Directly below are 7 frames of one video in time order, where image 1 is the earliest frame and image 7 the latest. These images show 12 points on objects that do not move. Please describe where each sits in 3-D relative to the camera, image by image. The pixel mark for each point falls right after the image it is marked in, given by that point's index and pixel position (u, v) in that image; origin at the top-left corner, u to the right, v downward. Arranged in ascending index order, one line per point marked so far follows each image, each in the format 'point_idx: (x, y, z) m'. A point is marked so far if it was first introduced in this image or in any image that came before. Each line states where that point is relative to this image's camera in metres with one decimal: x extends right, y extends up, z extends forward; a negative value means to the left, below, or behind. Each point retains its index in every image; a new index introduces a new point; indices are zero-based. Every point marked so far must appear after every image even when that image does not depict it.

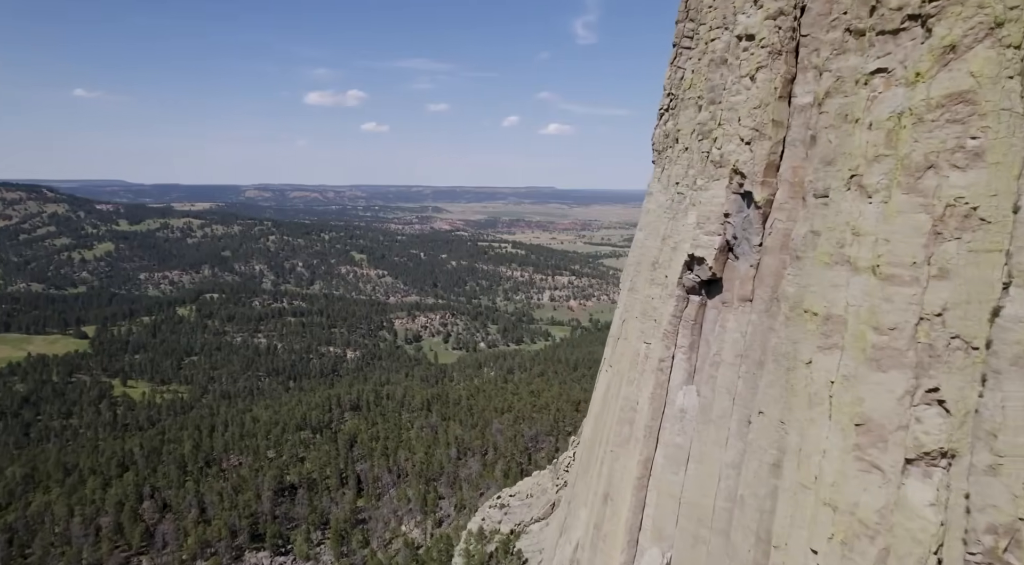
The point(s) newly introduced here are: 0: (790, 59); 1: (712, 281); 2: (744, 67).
0: (+3.9, +3.2, +9.9) m
1: (+3.2, 0.0, +11.0) m
2: (+3.5, +3.3, +10.7) m
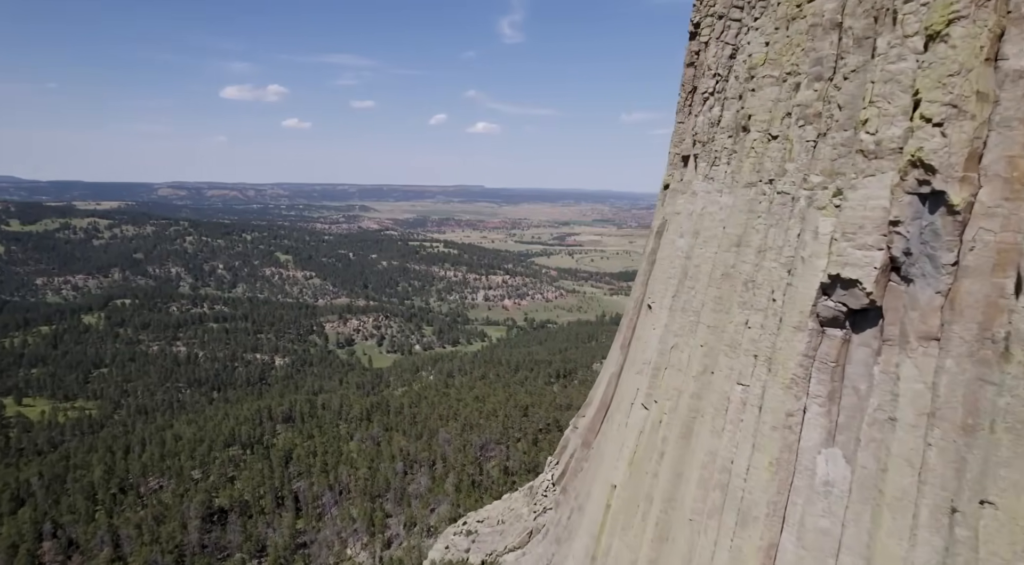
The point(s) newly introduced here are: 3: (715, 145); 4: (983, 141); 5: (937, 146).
0: (+5.0, +2.8, +7.2) m
1: (+4.2, -0.3, +8.3) m
2: (+4.5, +2.9, +7.9) m
3: (+4.3, +2.9, +14.5) m
4: (+4.8, +1.5, +7.2) m
5: (+4.5, +1.4, +7.4) m
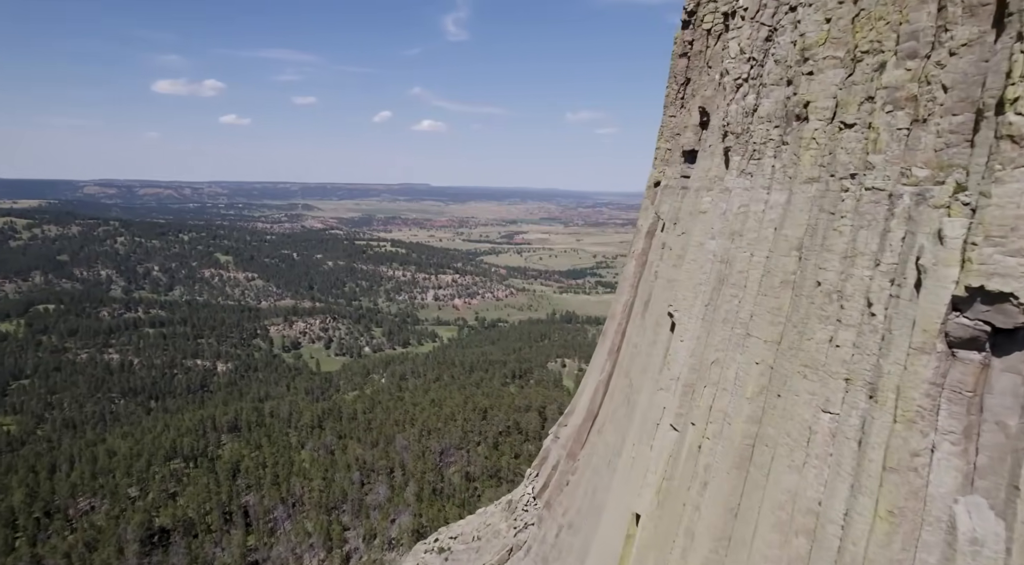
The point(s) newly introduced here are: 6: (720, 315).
0: (+5.8, +2.7, +5.8) m
1: (+4.9, -0.5, +6.8) m
2: (+5.3, +2.8, +6.5) m
3: (+4.6, +2.8, +13.1) m
4: (+5.6, +1.3, +5.8) m
5: (+5.3, +1.3, +6.0) m
6: (+3.7, -0.6, +12.6) m
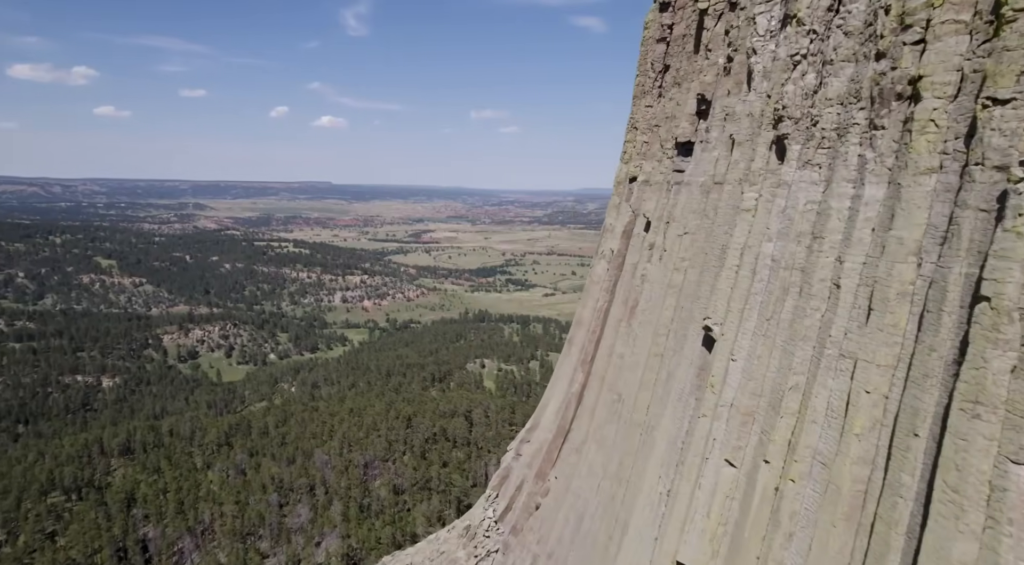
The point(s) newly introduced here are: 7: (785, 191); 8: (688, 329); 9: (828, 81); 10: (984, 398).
0: (+7.1, +2.6, +4.2) m
1: (+6.2, -0.6, +5.1) m
2: (+6.5, +2.7, +4.8) m
3: (+5.0, +2.6, +11.2) m
4: (+7.0, +1.2, +4.1) m
5: (+6.7, +1.2, +4.3) m
6: (+4.3, -0.7, +10.6) m
7: (+4.6, +1.5, +11.8) m
8: (+3.9, -1.0, +15.0) m
9: (+4.9, +3.2, +10.9) m
10: (+5.0, -1.2, +7.3) m
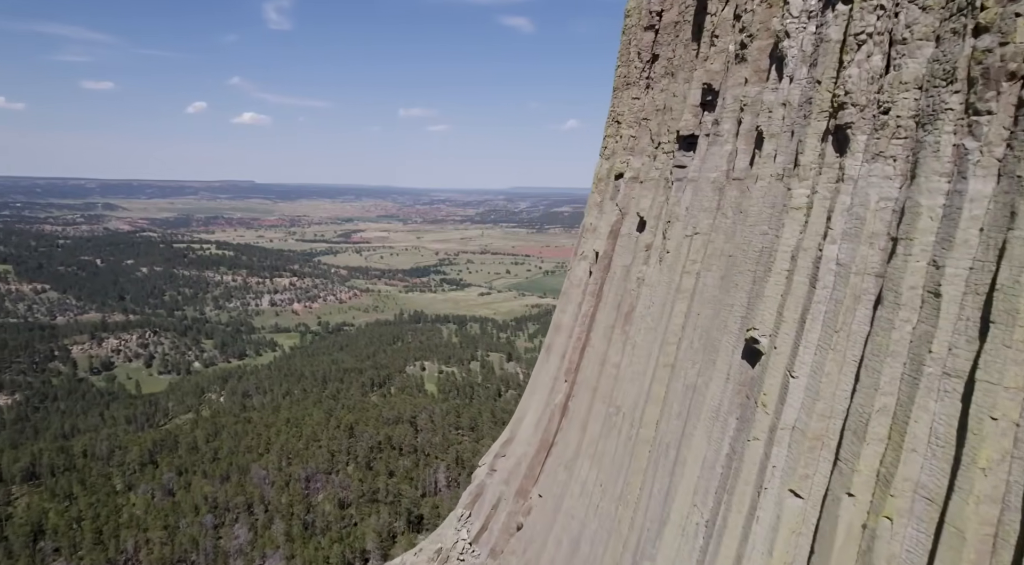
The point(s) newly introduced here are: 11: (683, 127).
0: (+8.3, +2.5, +3.2) m
1: (+7.4, -0.7, +4.0) m
2: (+7.7, +2.6, +3.7) m
3: (+5.5, +2.5, +9.9) m
4: (+8.3, +1.1, +3.1) m
5: (+7.9, +1.1, +3.2) m
6: (+4.9, -0.8, +9.3) m
7: (+5.1, +1.4, +10.5) m
8: (+4.0, -1.1, +13.6) m
9: (+5.5, +3.1, +9.7) m
10: (+5.9, -1.3, +6.1) m
11: (+4.3, +3.9, +17.7) m
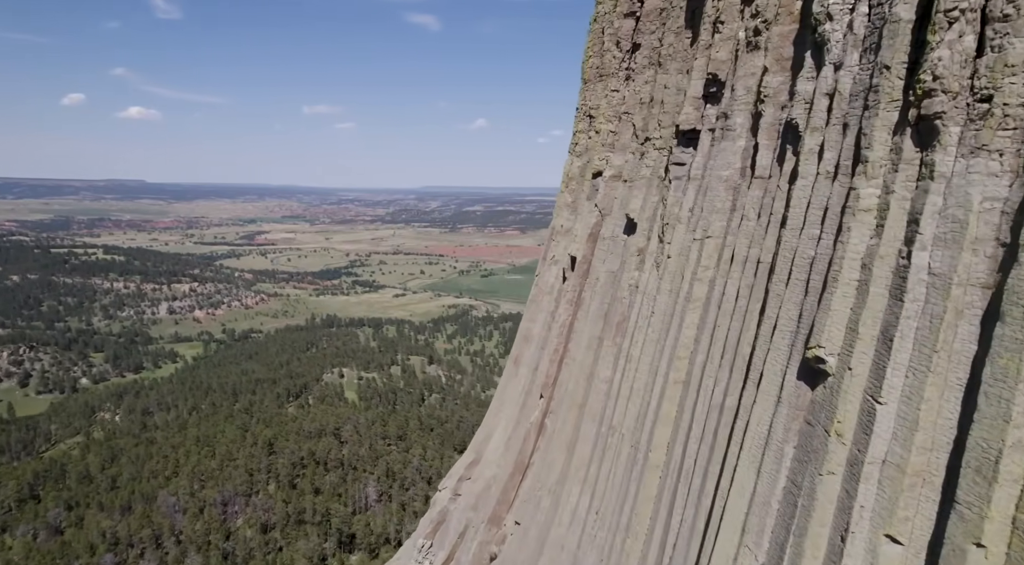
0: (+9.8, +2.4, +2.4) m
1: (+8.8, -0.8, +3.0) m
2: (+9.1, +2.5, +2.8) m
3: (+6.1, +2.4, +8.7) m
4: (+9.8, +1.0, +2.3) m
5: (+9.4, +1.0, +2.4) m
6: (+5.7, -1.0, +8.0) m
7: (+5.7, +1.3, +9.2) m
8: (+4.3, -1.3, +12.2) m
9: (+6.1, +2.9, +8.4) m
10: (+7.1, -1.5, +5.0) m
11: (+4.0, +3.8, +16.3) m
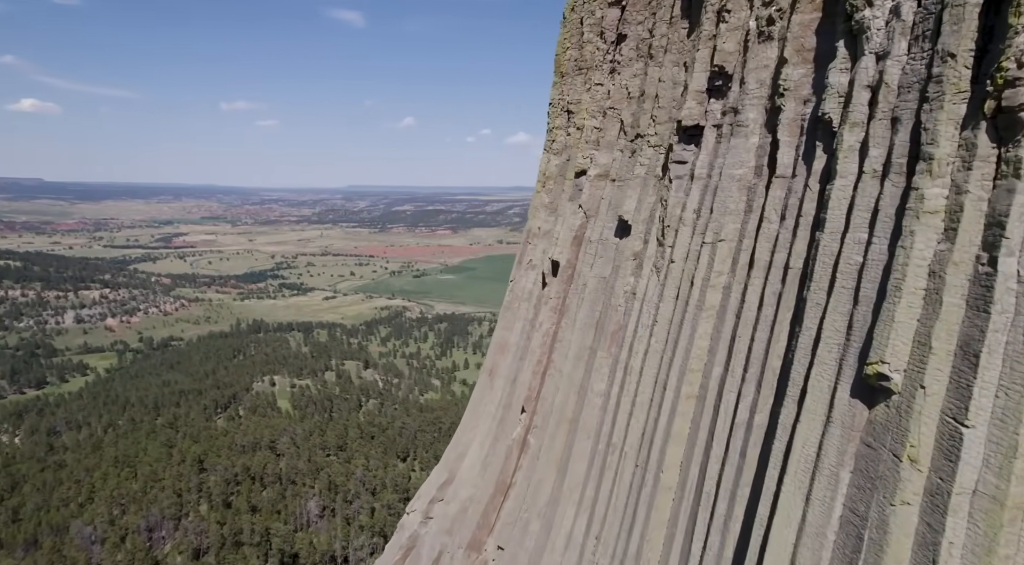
0: (+11.0, +2.4, +2.0) m
1: (+10.0, -0.8, +2.6) m
2: (+10.2, +2.4, +2.4) m
3: (+6.7, +2.3, +7.9) m
4: (+11.0, +1.0, +1.9) m
5: (+10.6, +0.9, +1.9) m
6: (+6.4, -1.1, +7.2) m
7: (+6.2, +1.2, +8.3) m
8: (+4.6, -1.4, +11.2) m
9: (+6.7, +2.8, +7.6) m
10: (+8.1, -1.6, +4.3) m
11: (+3.7, +3.6, +15.2) m
